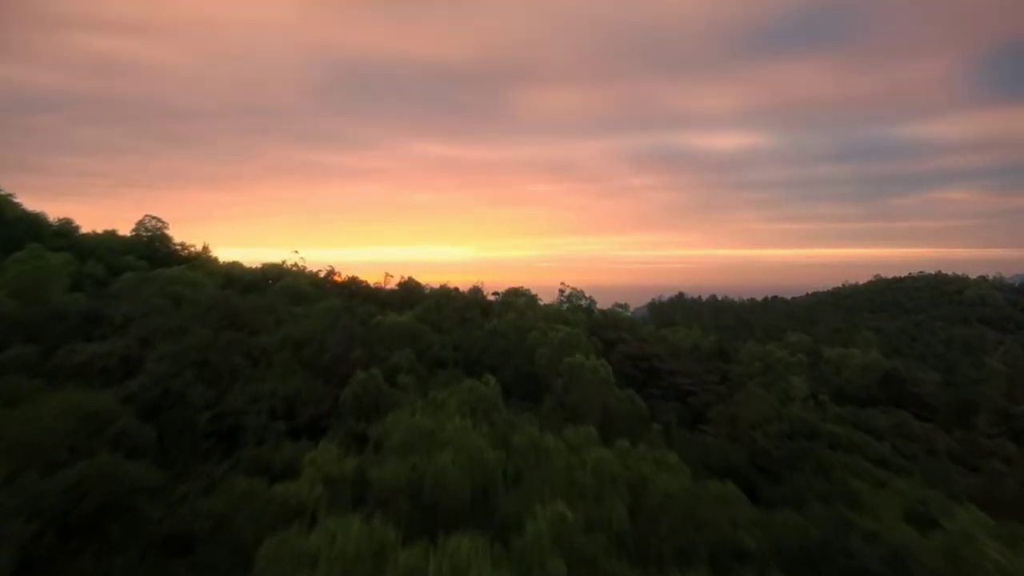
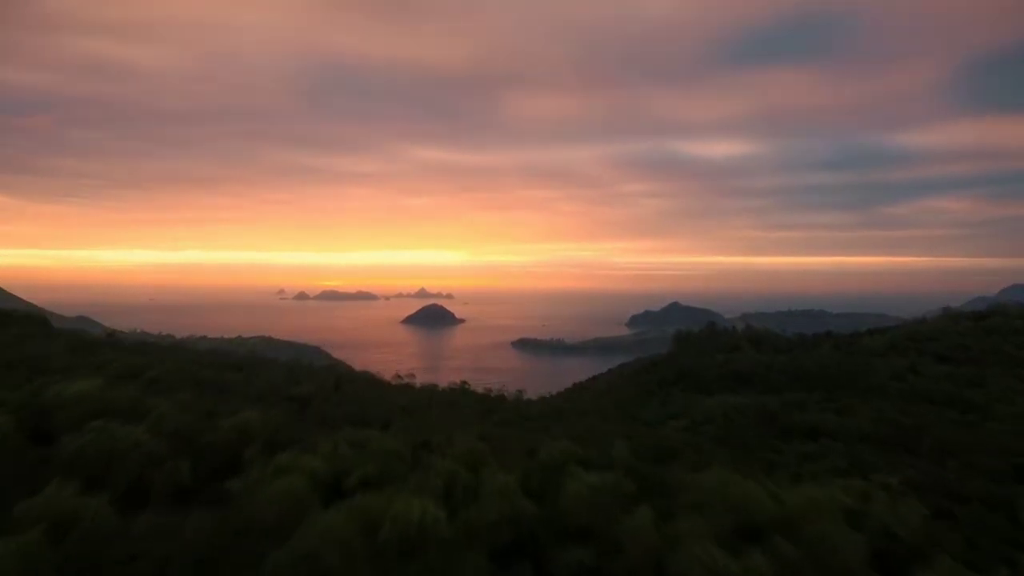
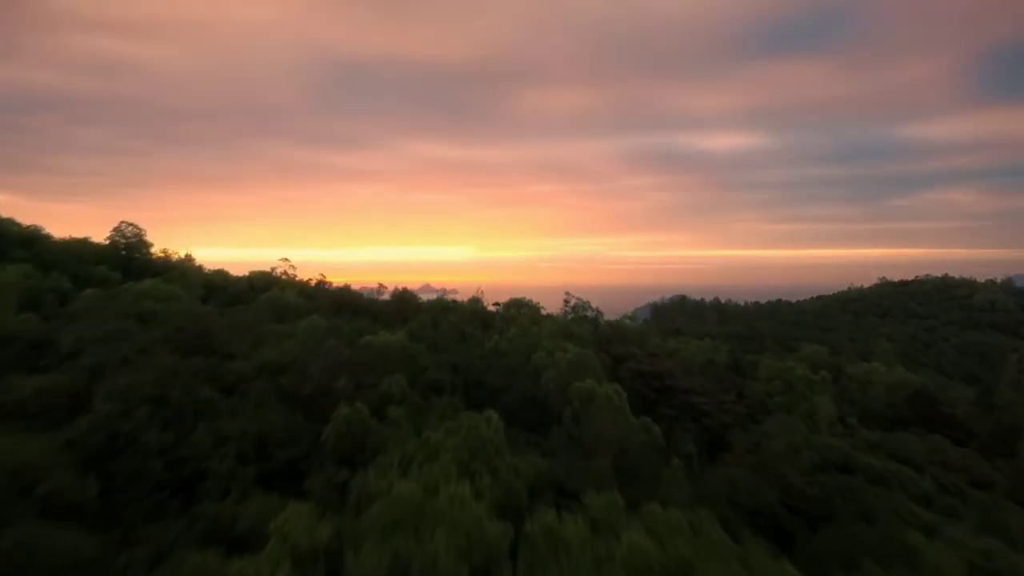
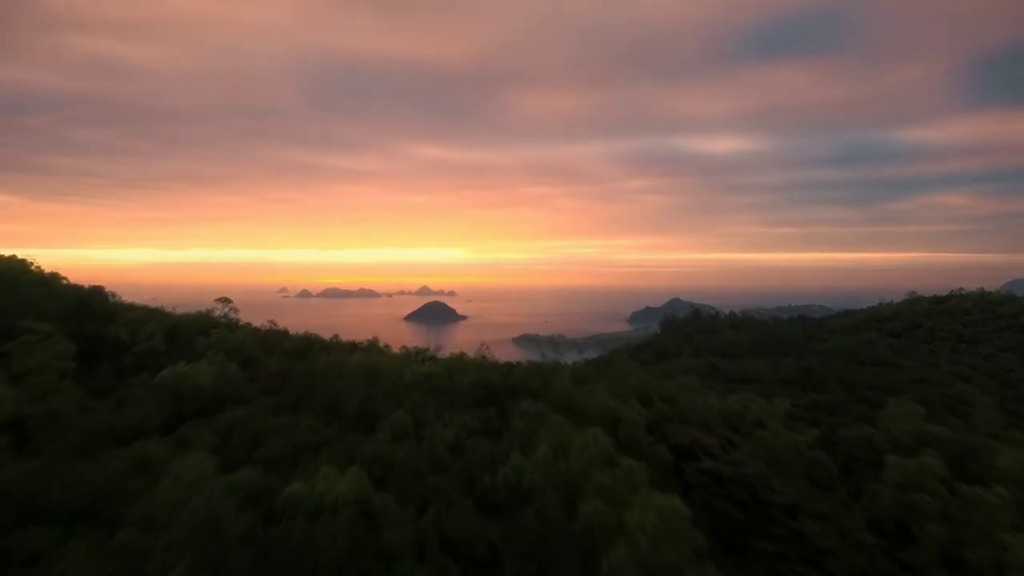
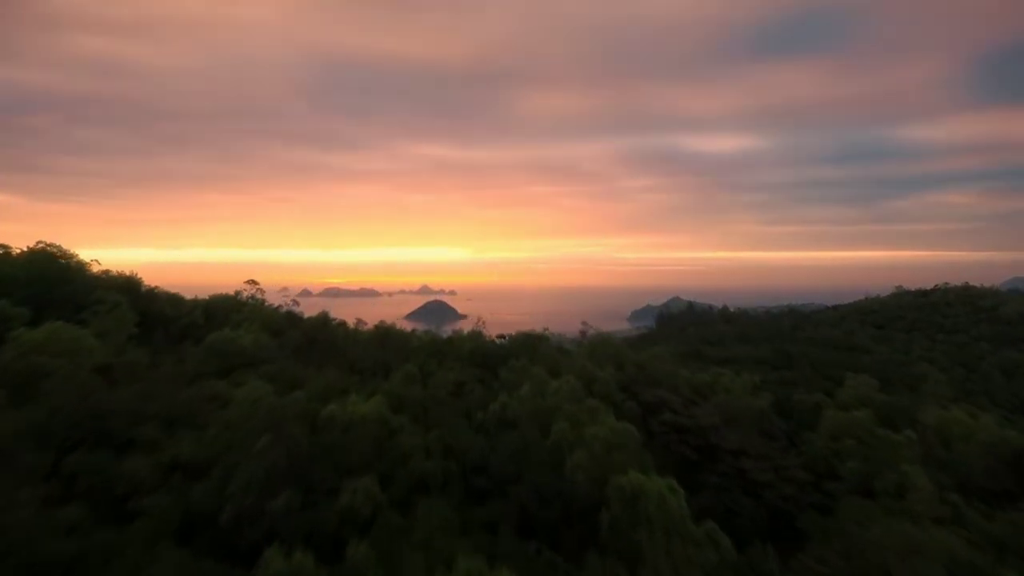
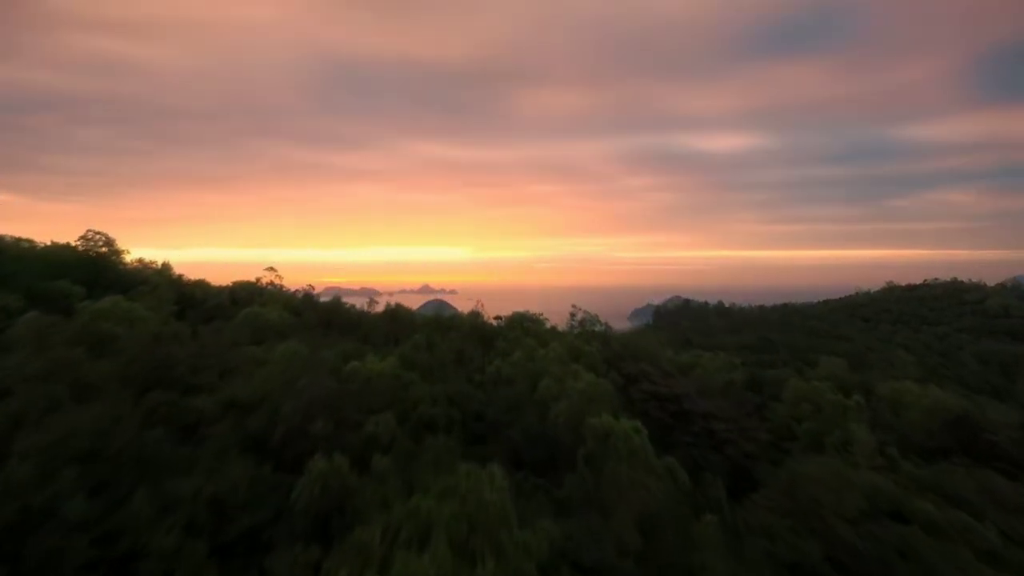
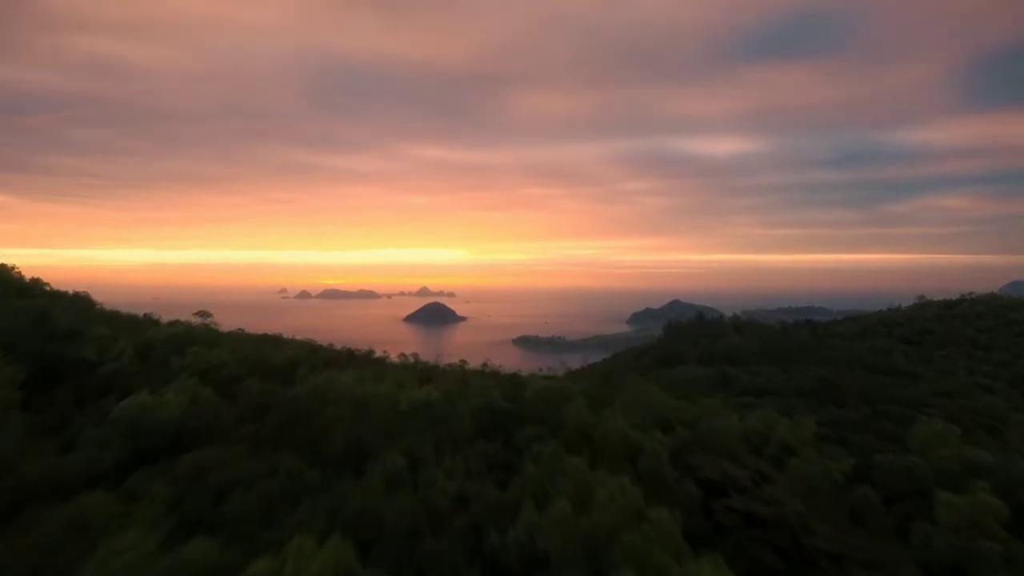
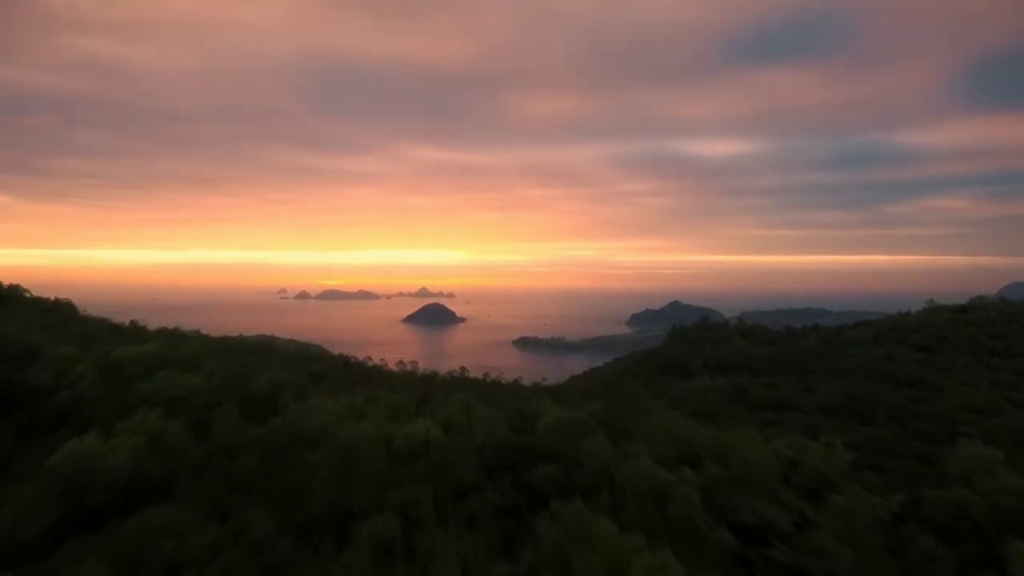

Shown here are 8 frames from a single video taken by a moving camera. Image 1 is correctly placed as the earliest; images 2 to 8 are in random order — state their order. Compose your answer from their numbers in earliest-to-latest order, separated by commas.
3, 6, 5, 4, 7, 8, 2
